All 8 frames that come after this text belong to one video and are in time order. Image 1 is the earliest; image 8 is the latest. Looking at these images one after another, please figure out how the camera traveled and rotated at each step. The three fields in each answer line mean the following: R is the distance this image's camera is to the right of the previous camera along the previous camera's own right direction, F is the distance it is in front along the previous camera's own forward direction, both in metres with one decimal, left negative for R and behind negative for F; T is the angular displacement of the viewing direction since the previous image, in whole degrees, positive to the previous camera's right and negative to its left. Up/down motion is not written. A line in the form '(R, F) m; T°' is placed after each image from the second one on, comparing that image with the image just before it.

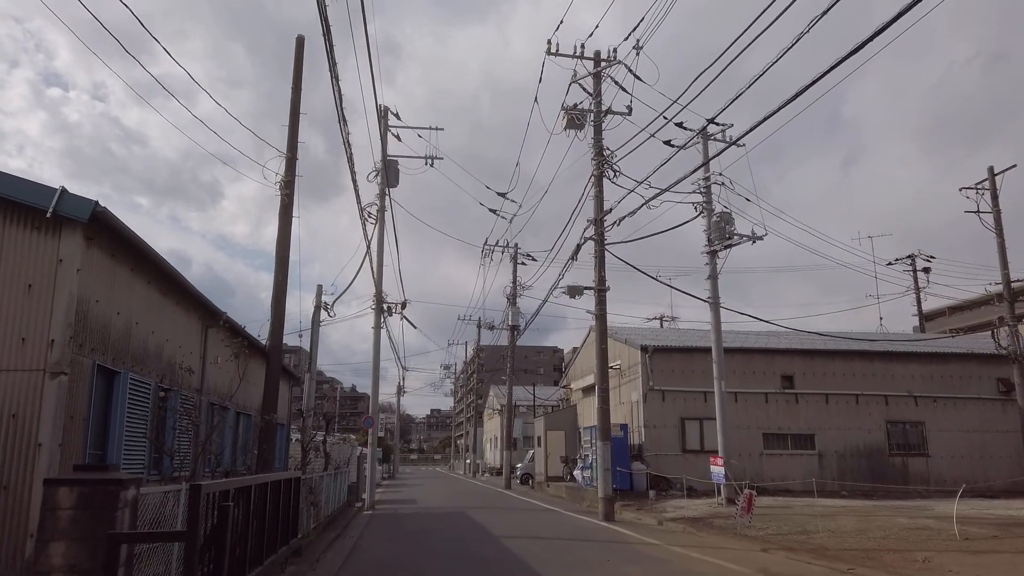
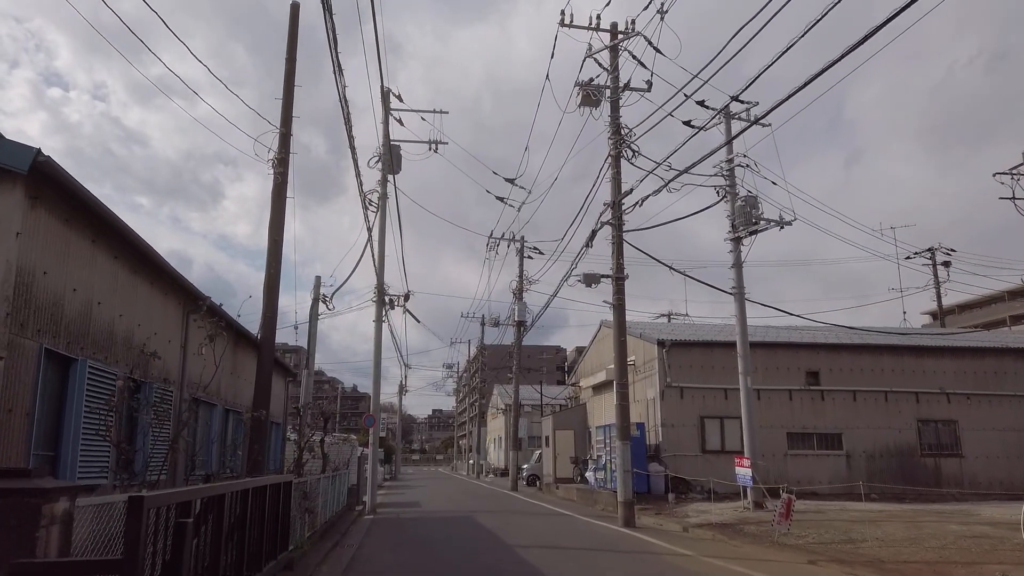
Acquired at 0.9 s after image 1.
(-0.2, +1.2) m; 0°
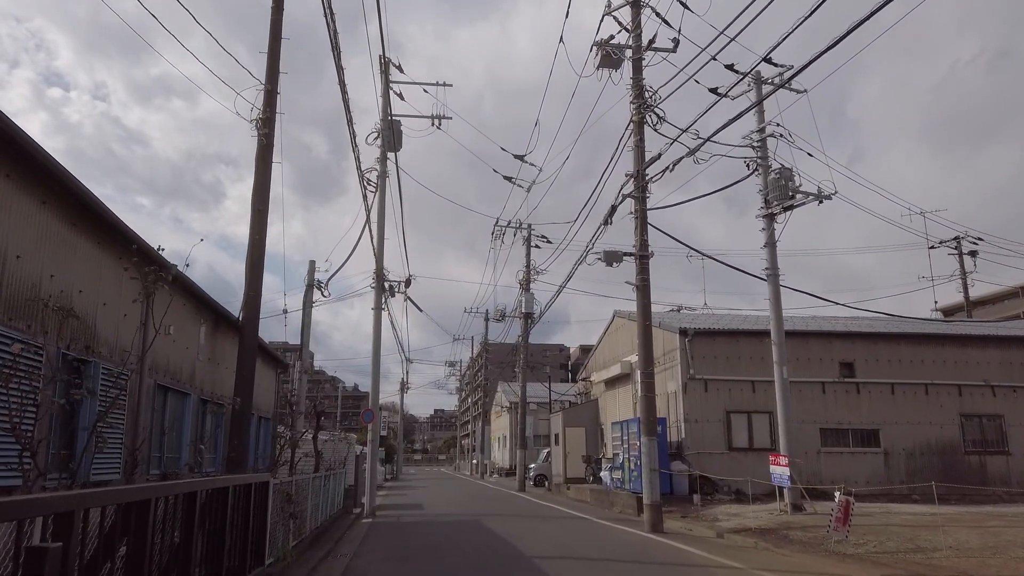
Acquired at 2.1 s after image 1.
(-0.2, +1.6) m; 0°
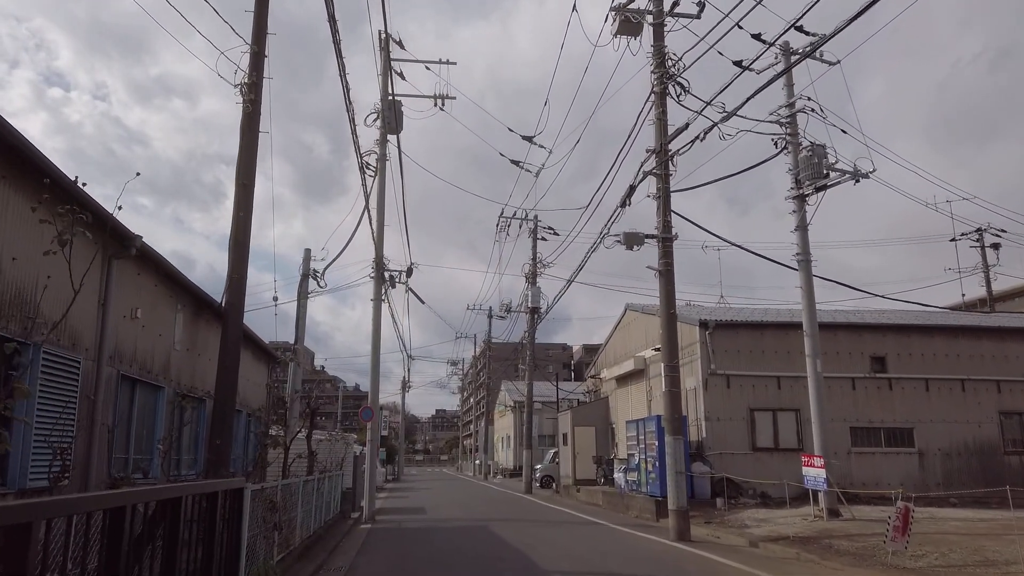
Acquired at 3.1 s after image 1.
(-0.2, +1.2) m; 0°
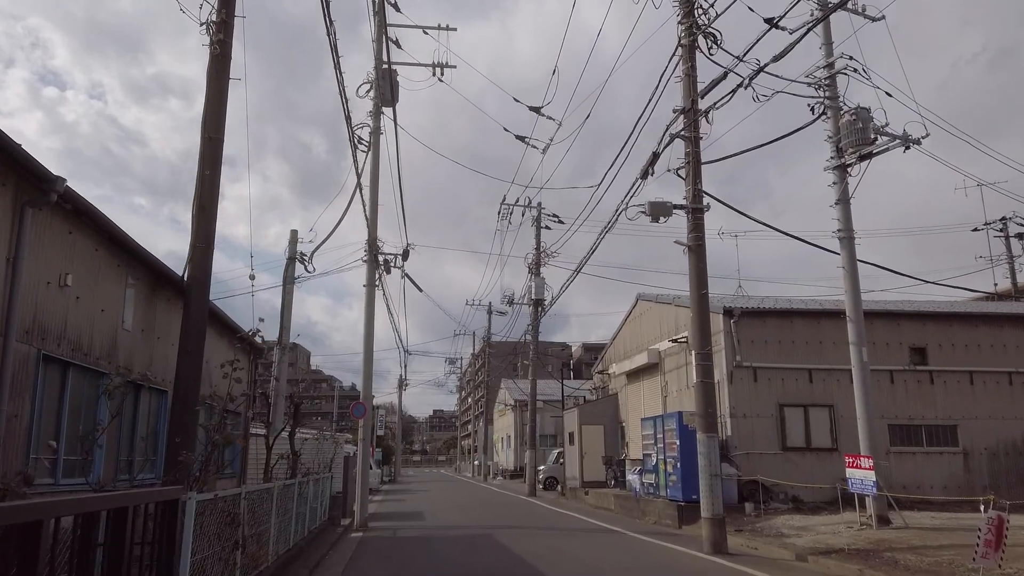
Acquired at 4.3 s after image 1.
(-0.2, +1.6) m; 0°
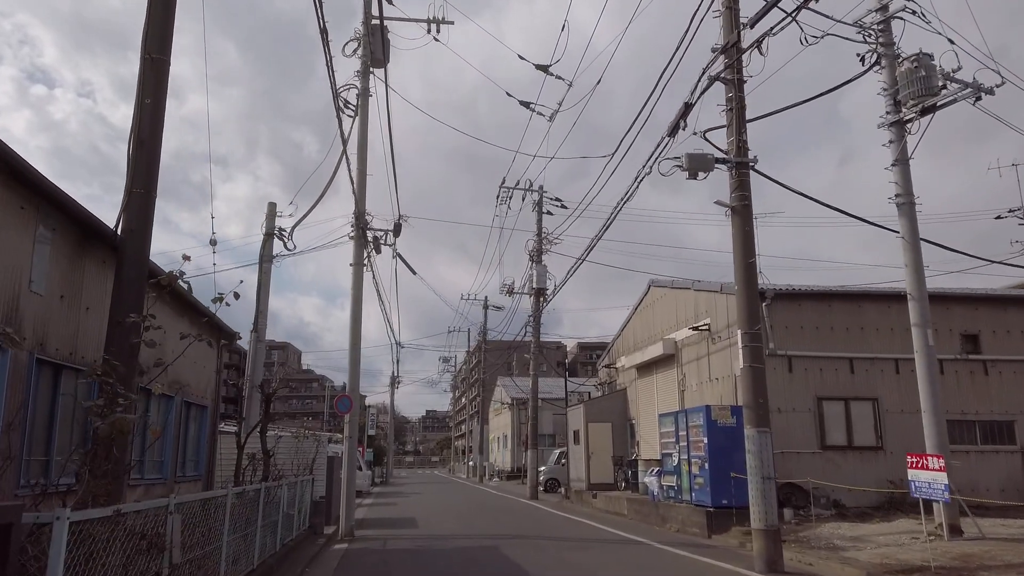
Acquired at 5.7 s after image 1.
(-0.3, +1.8) m; +1°
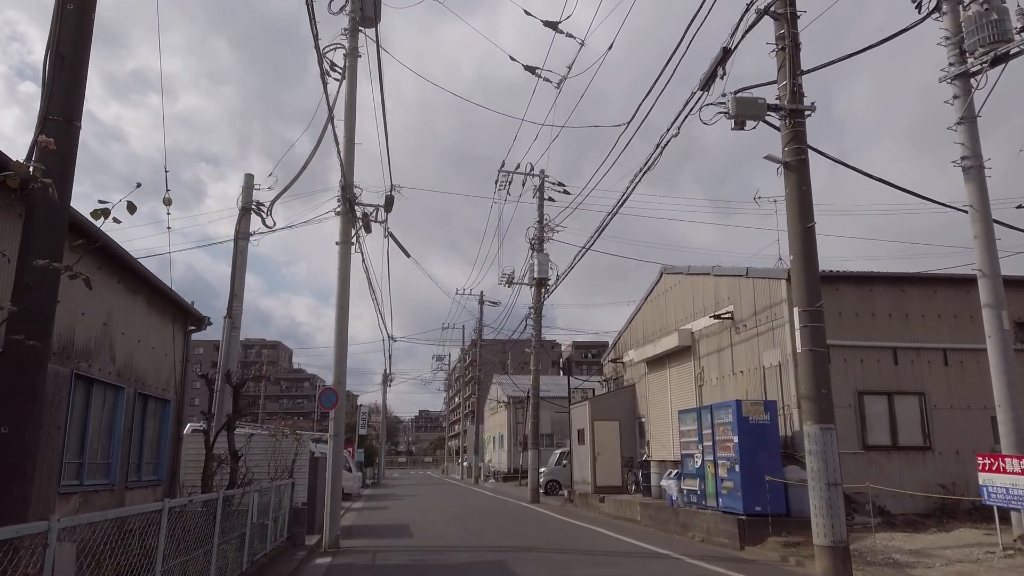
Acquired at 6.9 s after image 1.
(-0.2, +1.5) m; +1°
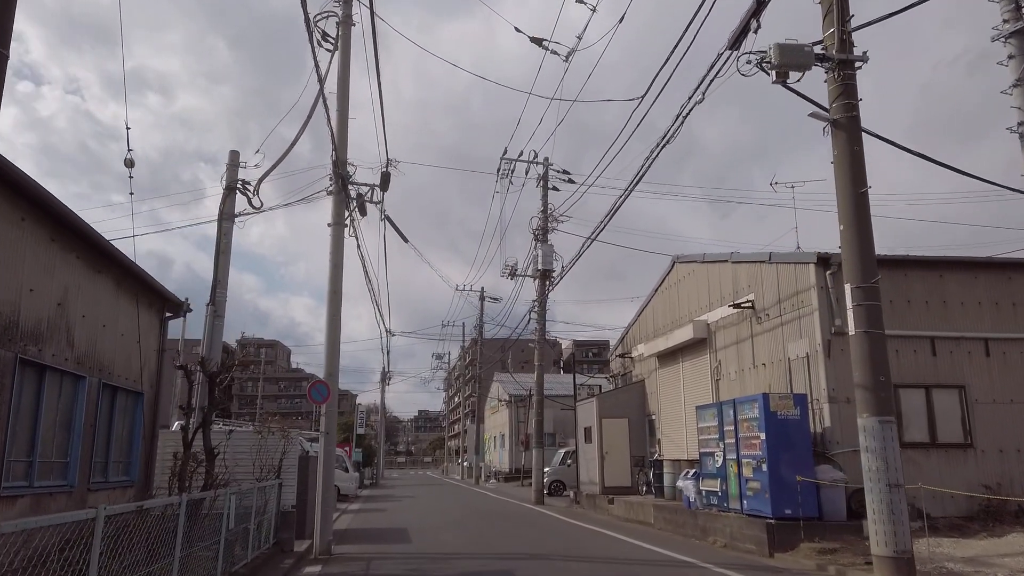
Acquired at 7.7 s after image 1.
(-0.1, +1.0) m; 0°
